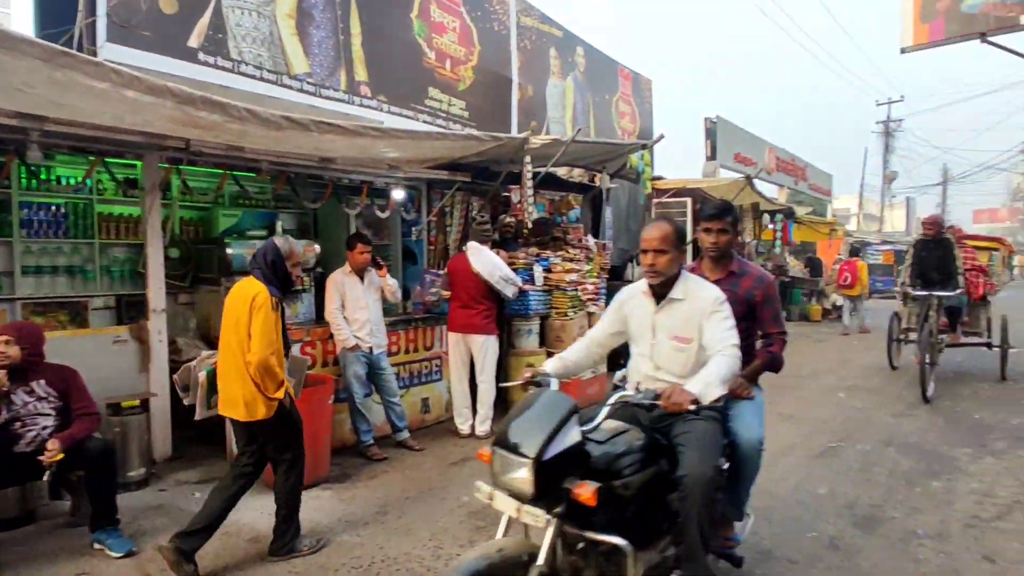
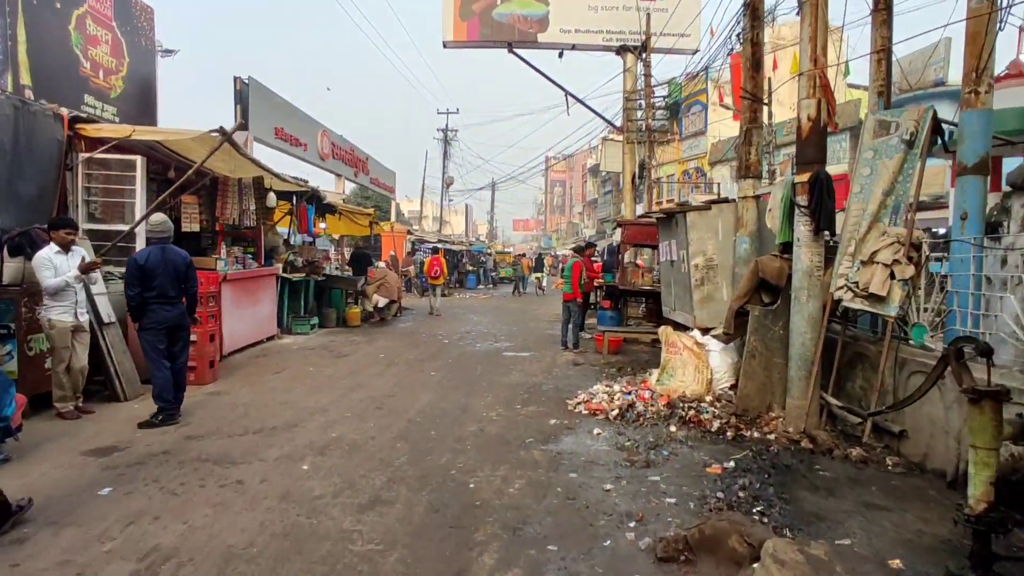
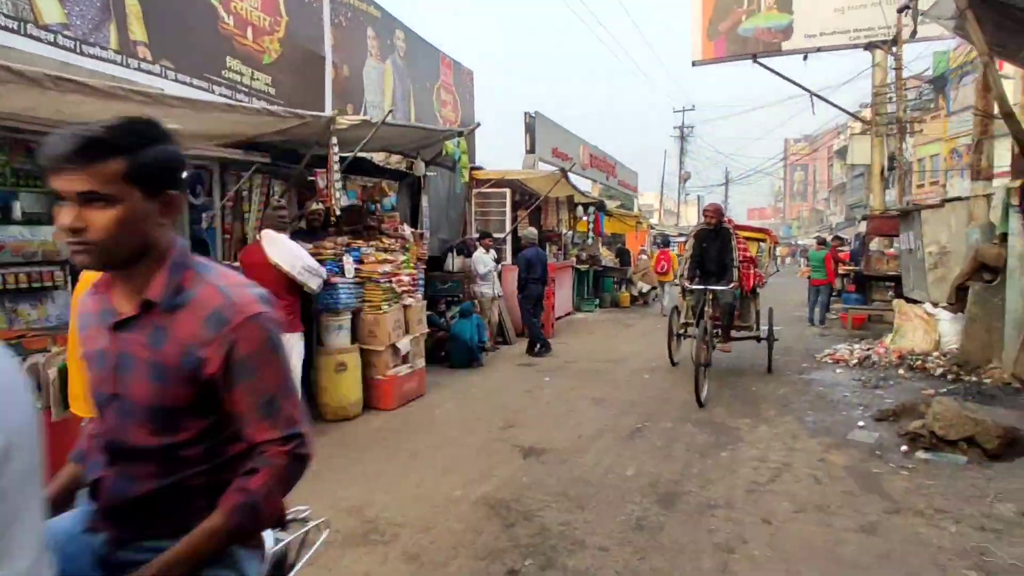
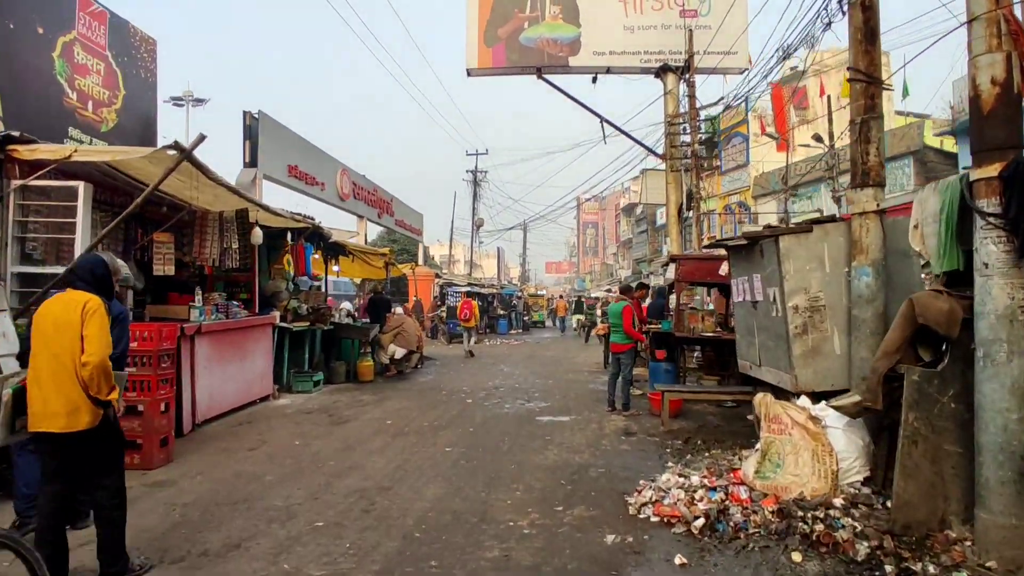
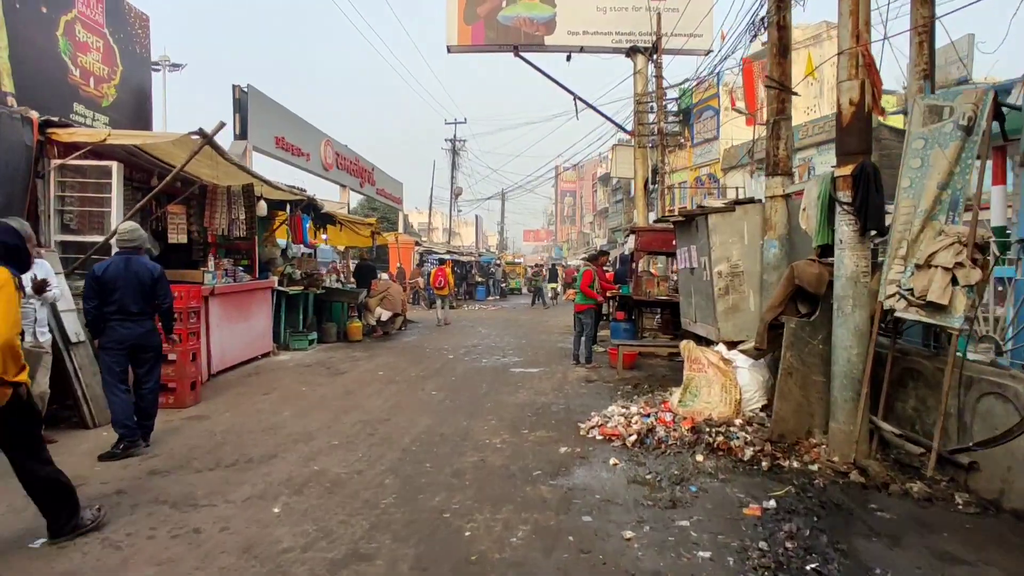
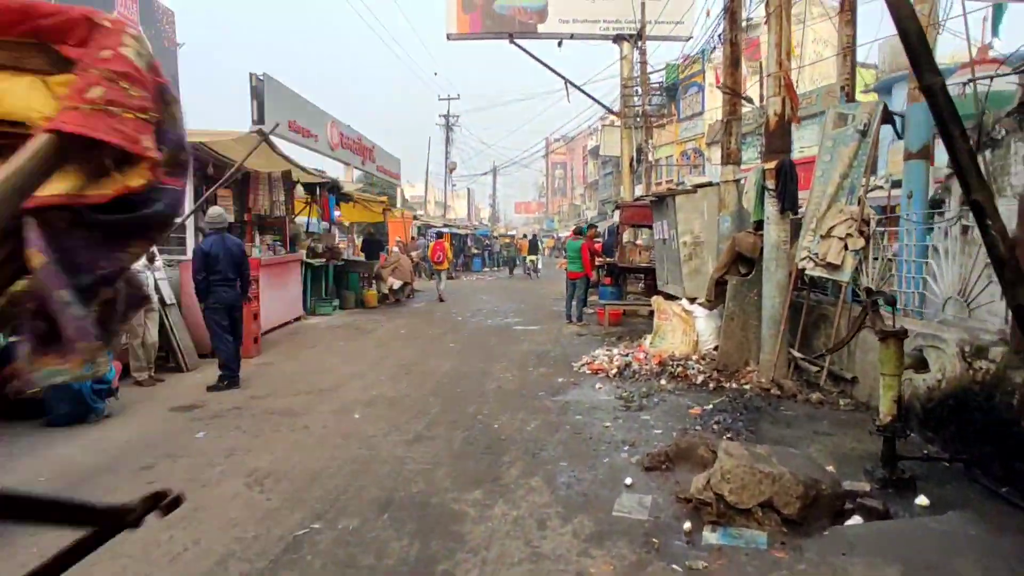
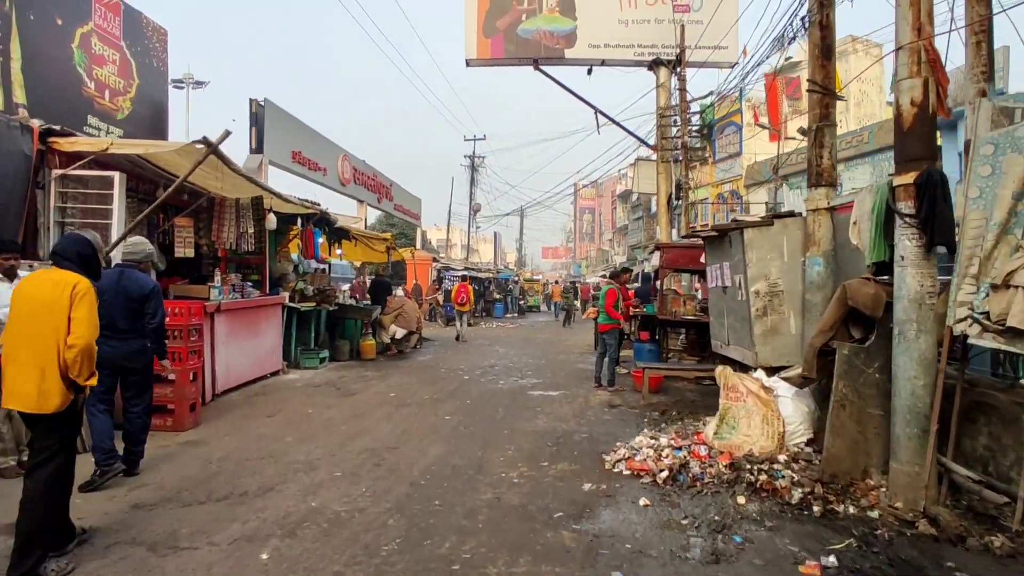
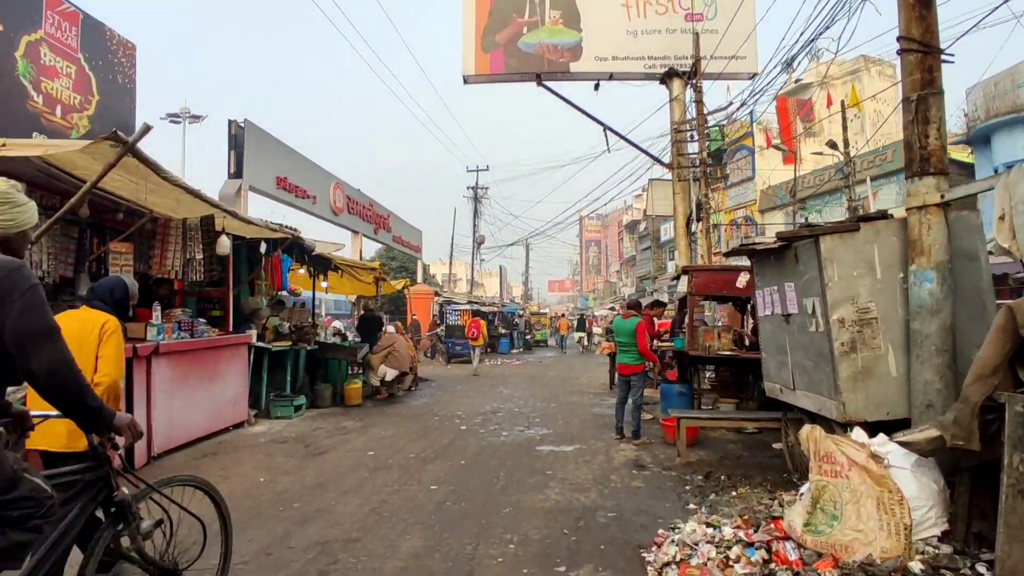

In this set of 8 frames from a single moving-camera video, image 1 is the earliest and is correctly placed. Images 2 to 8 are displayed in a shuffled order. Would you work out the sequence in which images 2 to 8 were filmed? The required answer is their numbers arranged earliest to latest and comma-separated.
3, 6, 2, 5, 7, 4, 8
